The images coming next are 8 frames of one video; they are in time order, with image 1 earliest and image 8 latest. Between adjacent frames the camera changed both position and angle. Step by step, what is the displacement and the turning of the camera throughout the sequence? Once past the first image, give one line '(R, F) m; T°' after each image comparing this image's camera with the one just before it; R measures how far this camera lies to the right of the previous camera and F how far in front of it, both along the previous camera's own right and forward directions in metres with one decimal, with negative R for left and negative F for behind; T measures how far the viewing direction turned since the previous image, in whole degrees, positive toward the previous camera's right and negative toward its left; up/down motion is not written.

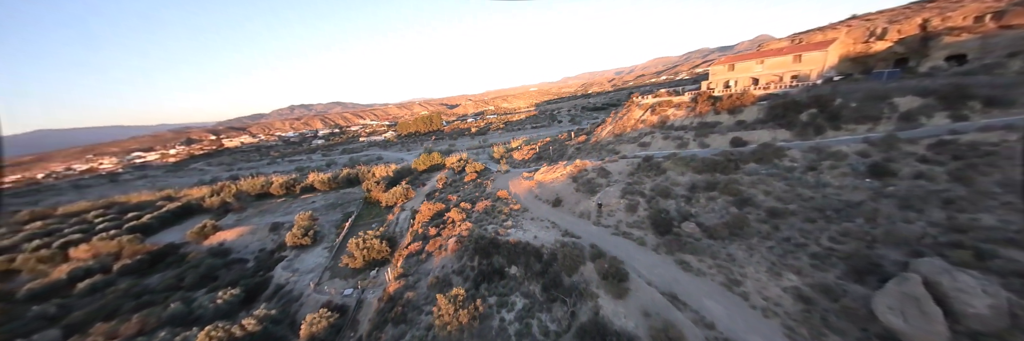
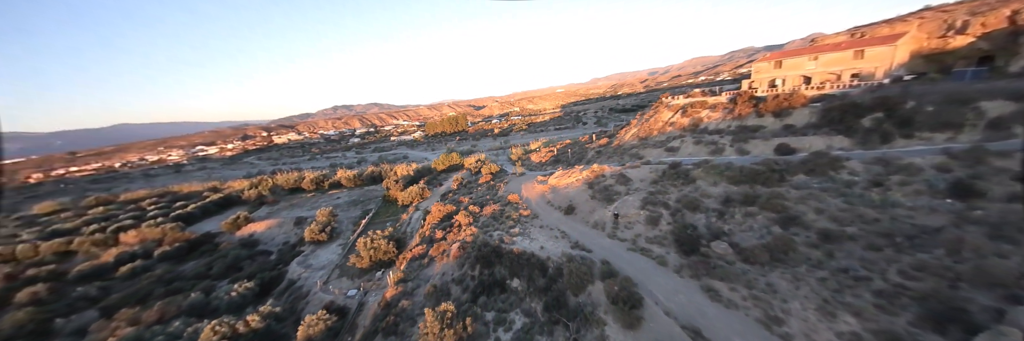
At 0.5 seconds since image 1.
(+0.9, +1.0) m; -5°
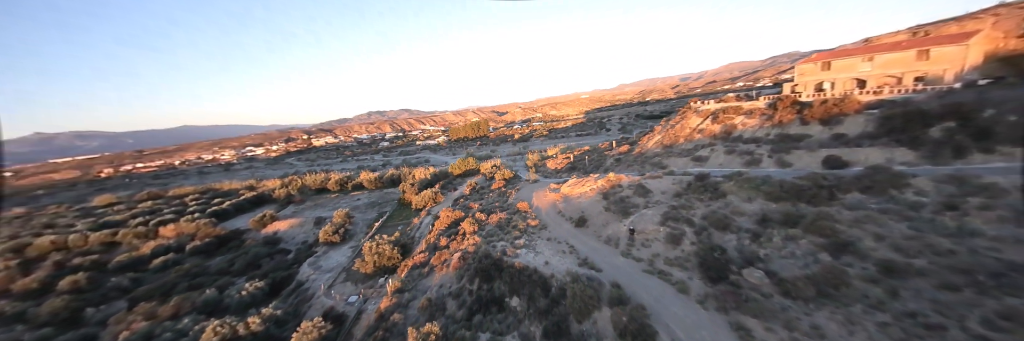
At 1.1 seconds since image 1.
(+0.8, +0.9) m; -5°
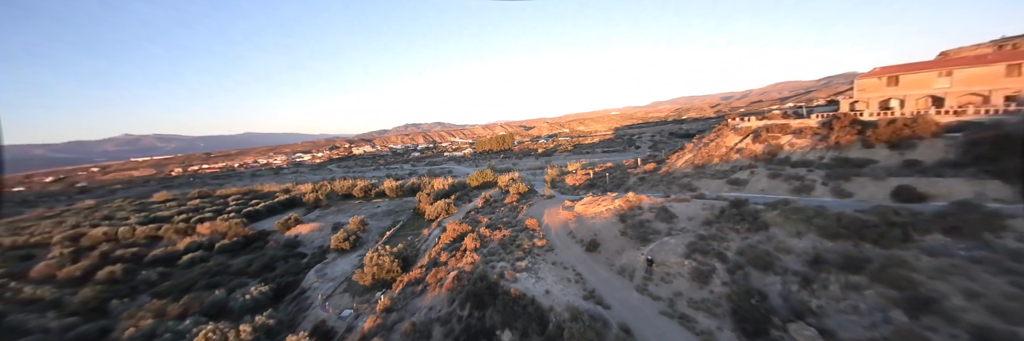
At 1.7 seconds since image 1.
(+1.0, +1.1) m; -6°
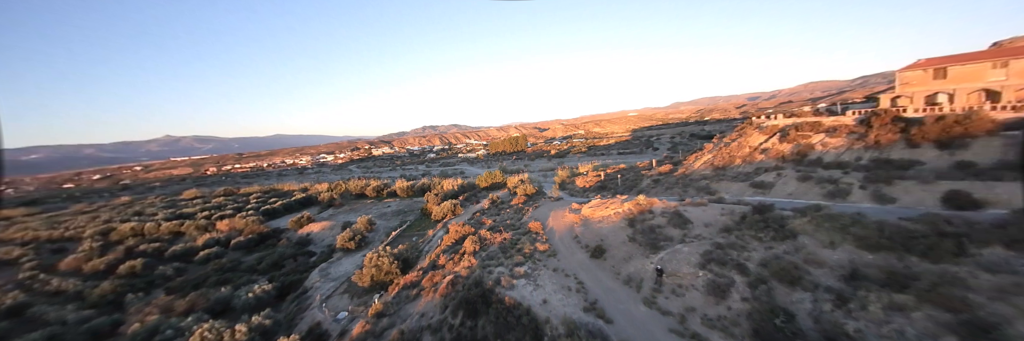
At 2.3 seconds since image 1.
(+0.7, +0.8) m; -3°
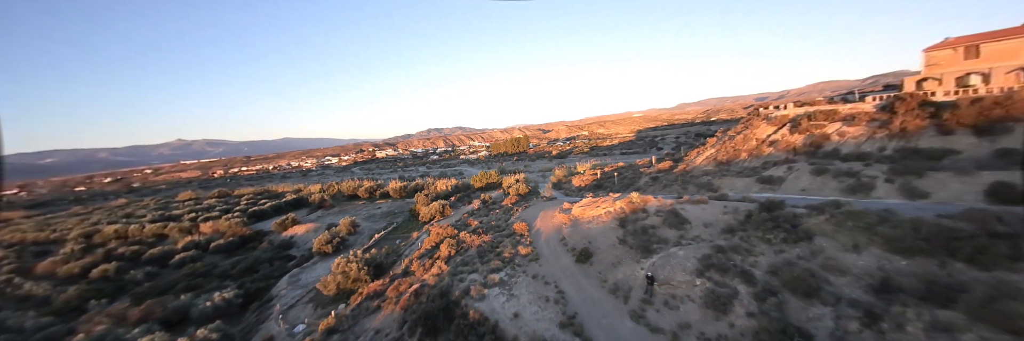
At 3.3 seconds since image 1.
(+1.3, +1.4) m; -1°
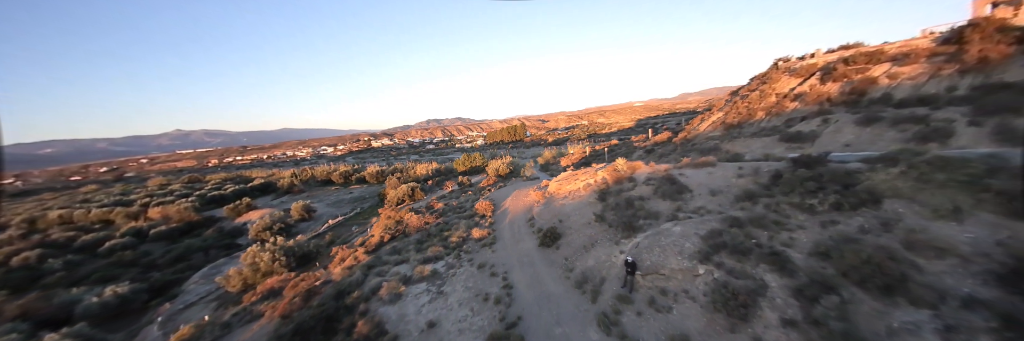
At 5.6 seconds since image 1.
(+1.9, +3.0) m; 0°
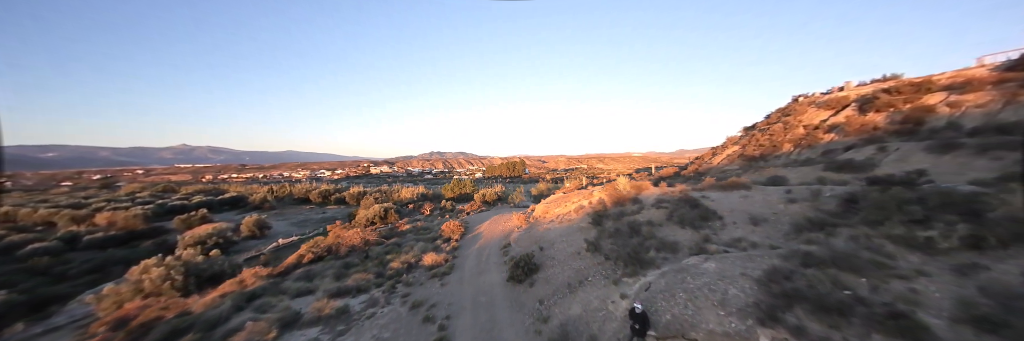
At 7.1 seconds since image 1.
(+0.8, +2.2) m; 0°
